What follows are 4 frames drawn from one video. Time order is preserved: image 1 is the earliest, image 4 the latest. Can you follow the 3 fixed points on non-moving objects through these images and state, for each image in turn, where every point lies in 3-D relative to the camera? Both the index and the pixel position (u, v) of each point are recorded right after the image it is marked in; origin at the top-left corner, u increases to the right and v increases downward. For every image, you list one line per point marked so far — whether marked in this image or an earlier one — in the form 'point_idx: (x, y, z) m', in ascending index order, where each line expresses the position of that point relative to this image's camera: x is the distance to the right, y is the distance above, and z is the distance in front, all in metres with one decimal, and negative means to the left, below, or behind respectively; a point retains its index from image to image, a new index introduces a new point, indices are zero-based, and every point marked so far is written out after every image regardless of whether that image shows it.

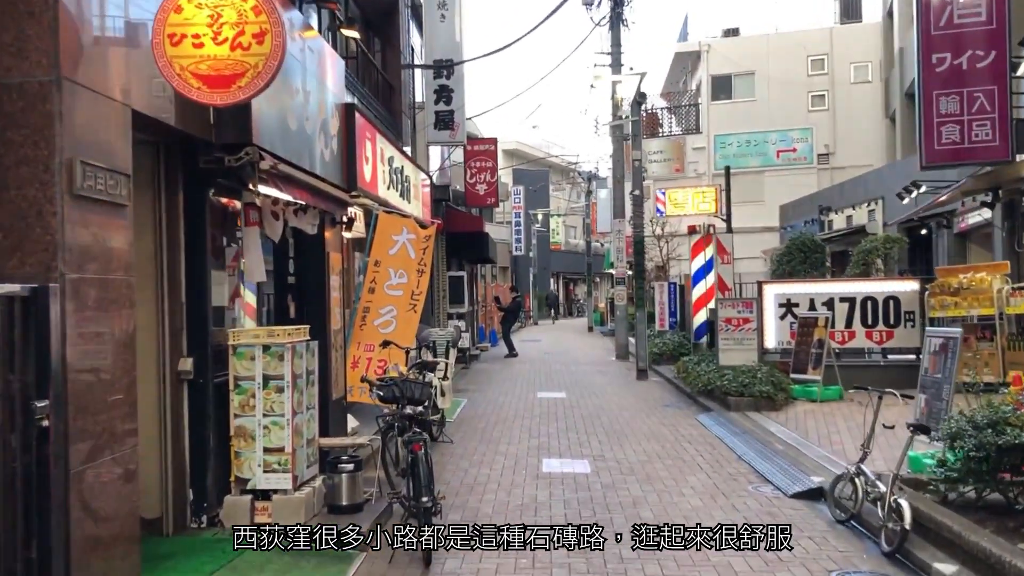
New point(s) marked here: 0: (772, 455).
0: (+2.4, -1.6, +8.9) m
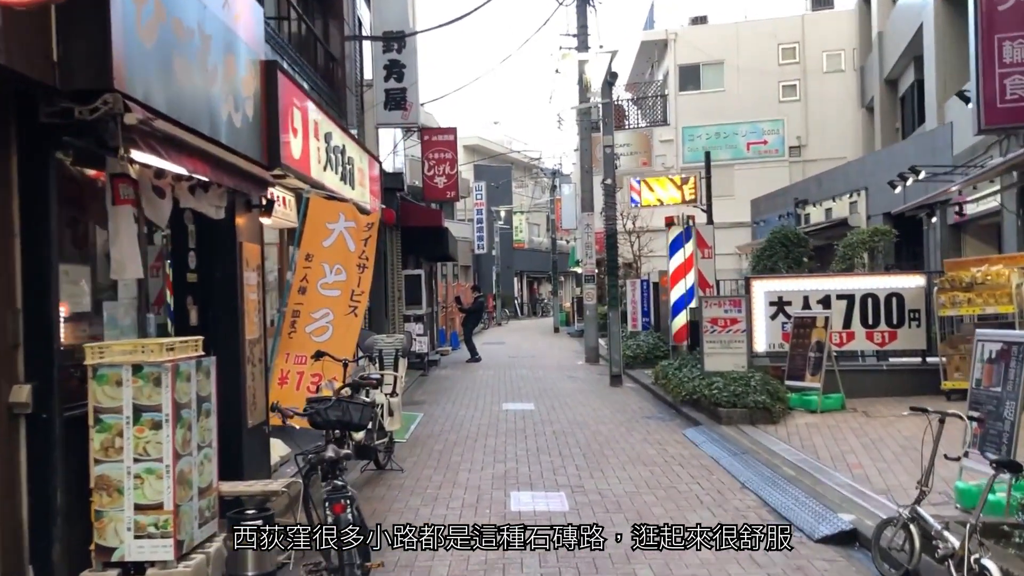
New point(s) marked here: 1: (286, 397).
0: (+2.1, -1.5, +7.5) m
1: (-1.8, -0.9, +7.7) m
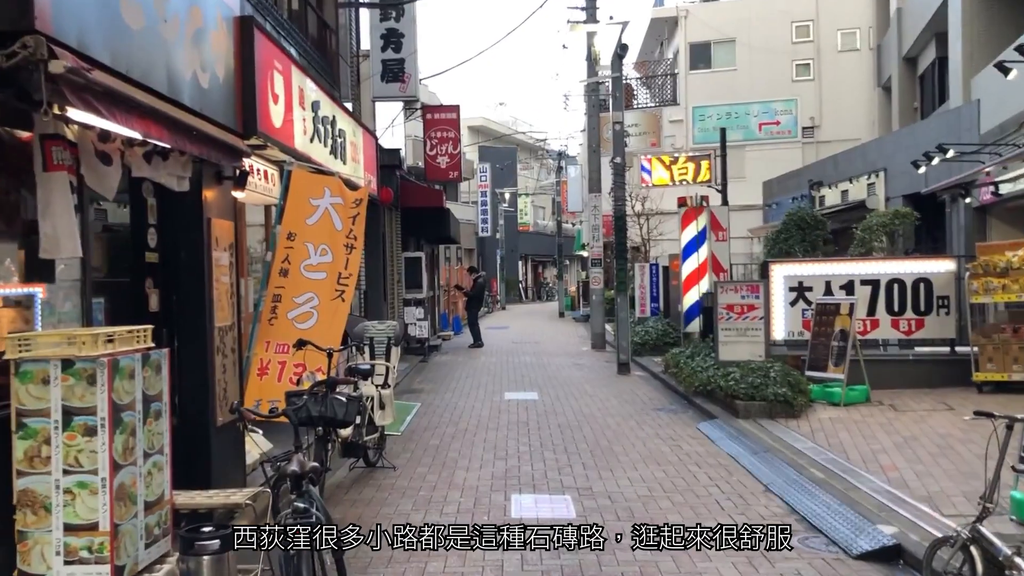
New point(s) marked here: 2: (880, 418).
0: (+2.1, -1.4, +6.8) m
1: (-1.8, -0.7, +7.0) m
2: (+3.5, -1.3, +9.2) m
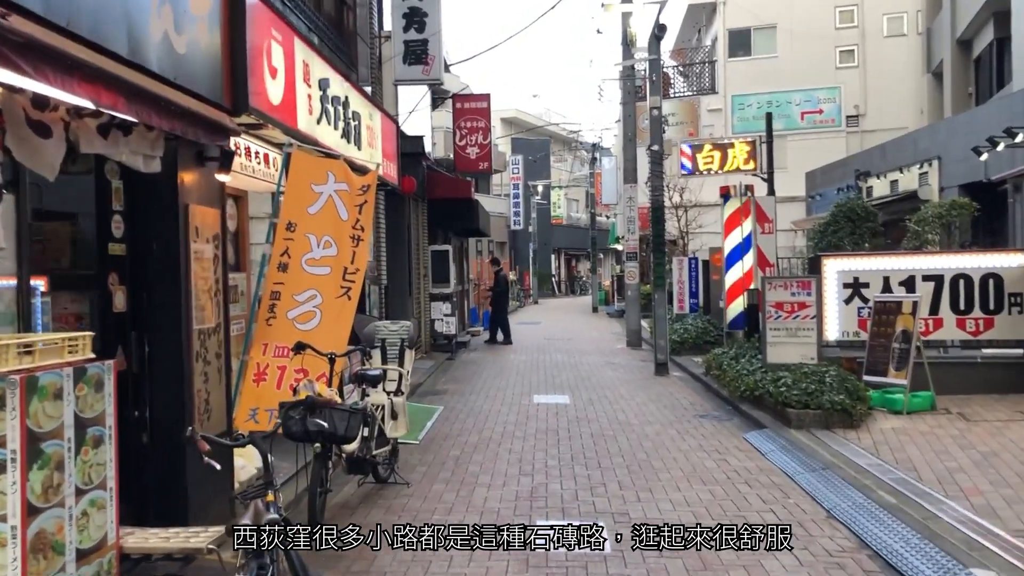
0: (+2.3, -1.4, +5.9) m
1: (-1.6, -0.7, +6.2) m
2: (+3.8, -1.2, +8.3) m
